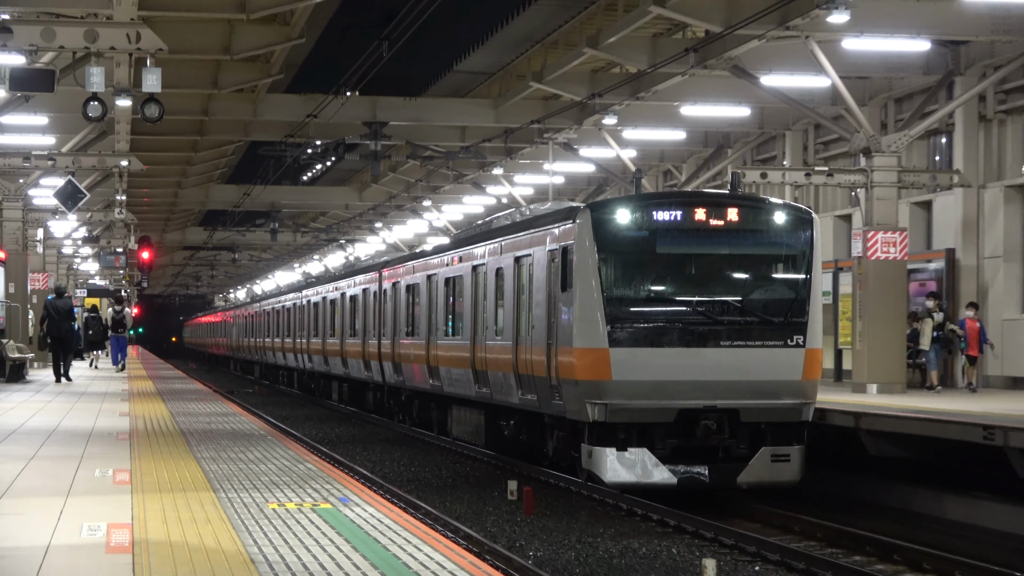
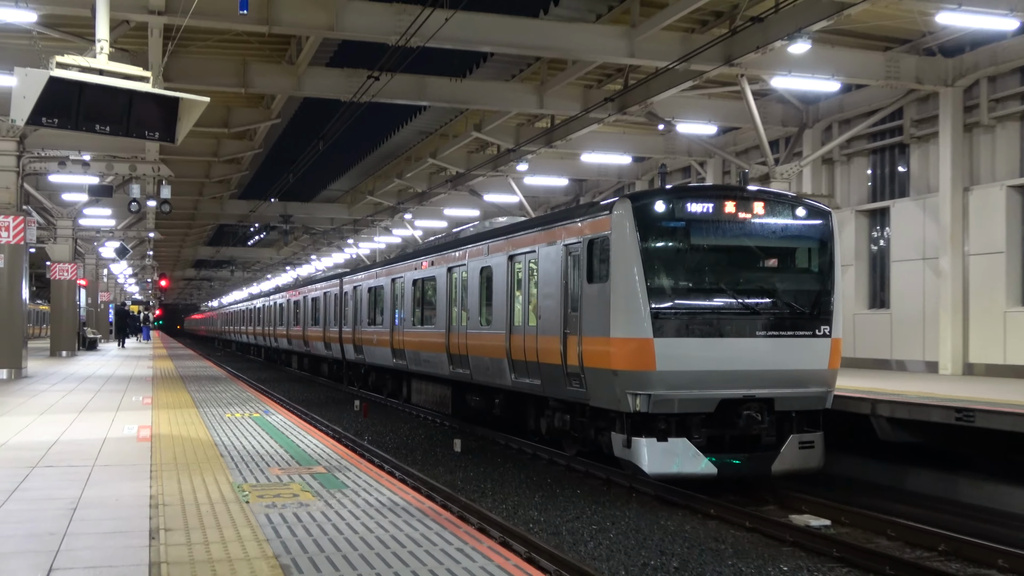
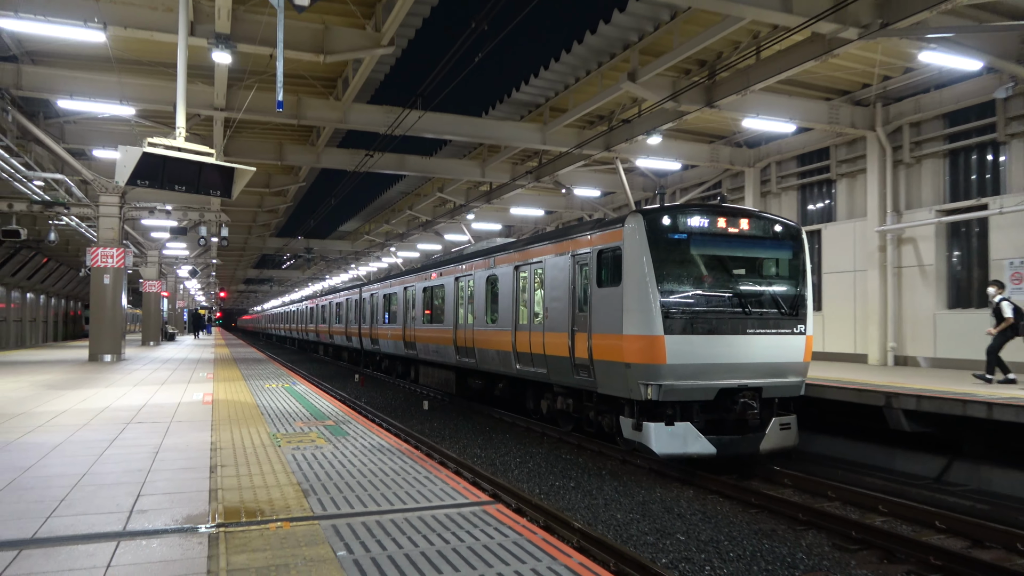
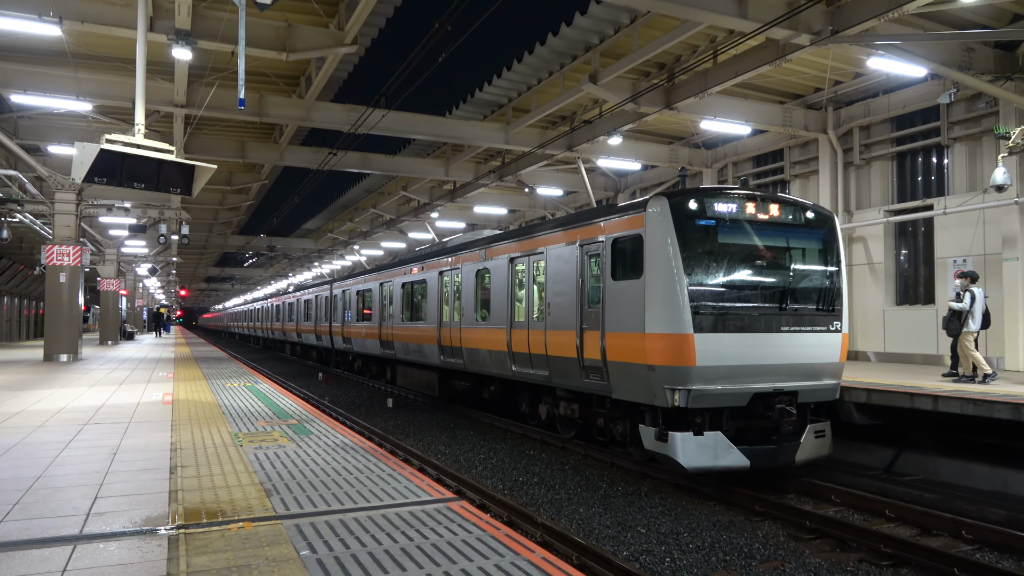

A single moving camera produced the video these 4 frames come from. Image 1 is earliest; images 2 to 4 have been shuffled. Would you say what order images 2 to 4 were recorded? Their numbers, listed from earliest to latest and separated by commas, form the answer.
2, 3, 4
